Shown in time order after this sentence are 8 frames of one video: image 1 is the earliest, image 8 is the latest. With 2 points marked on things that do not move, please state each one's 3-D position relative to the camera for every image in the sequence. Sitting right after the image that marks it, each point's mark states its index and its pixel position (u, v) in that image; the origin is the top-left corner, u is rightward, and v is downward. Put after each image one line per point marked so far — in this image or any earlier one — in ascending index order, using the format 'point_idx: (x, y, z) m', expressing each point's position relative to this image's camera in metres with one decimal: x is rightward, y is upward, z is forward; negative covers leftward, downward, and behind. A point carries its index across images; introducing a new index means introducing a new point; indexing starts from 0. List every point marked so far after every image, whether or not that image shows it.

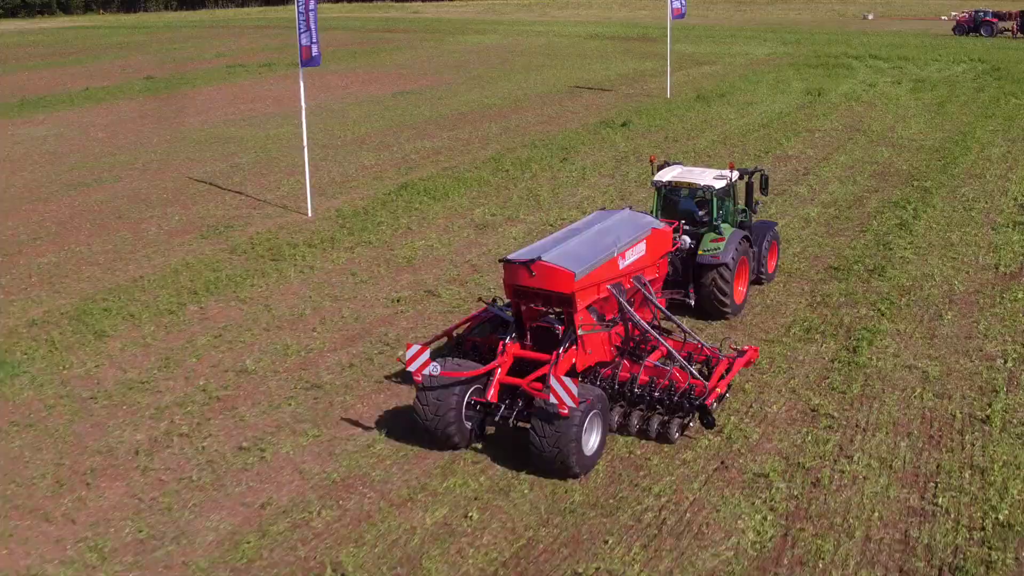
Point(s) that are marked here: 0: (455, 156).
0: (-0.9, +2.0, +18.9) m
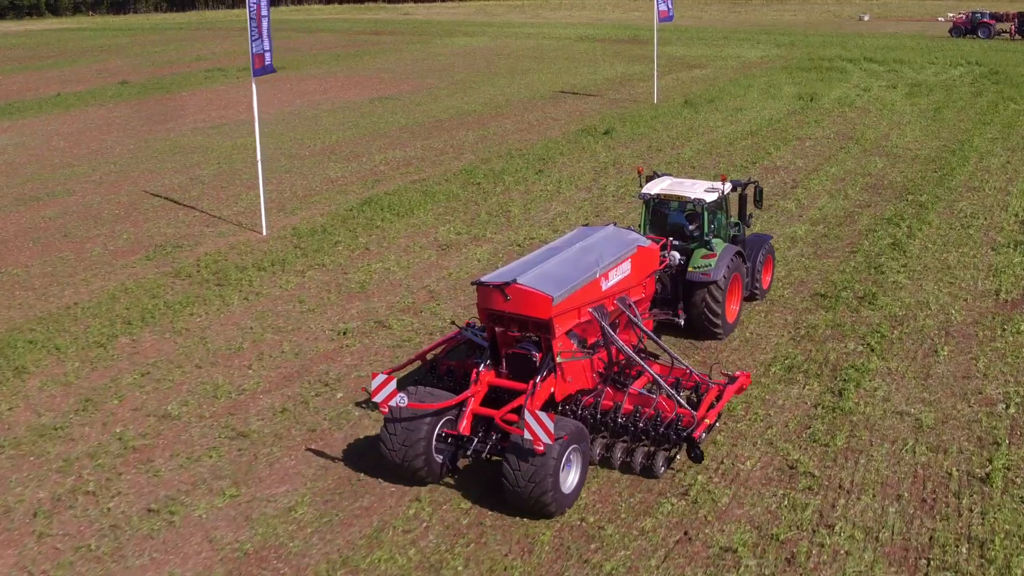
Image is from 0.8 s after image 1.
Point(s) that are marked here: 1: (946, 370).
0: (-1.2, +1.8, +17.9) m
1: (+3.1, -0.6, +8.8) m
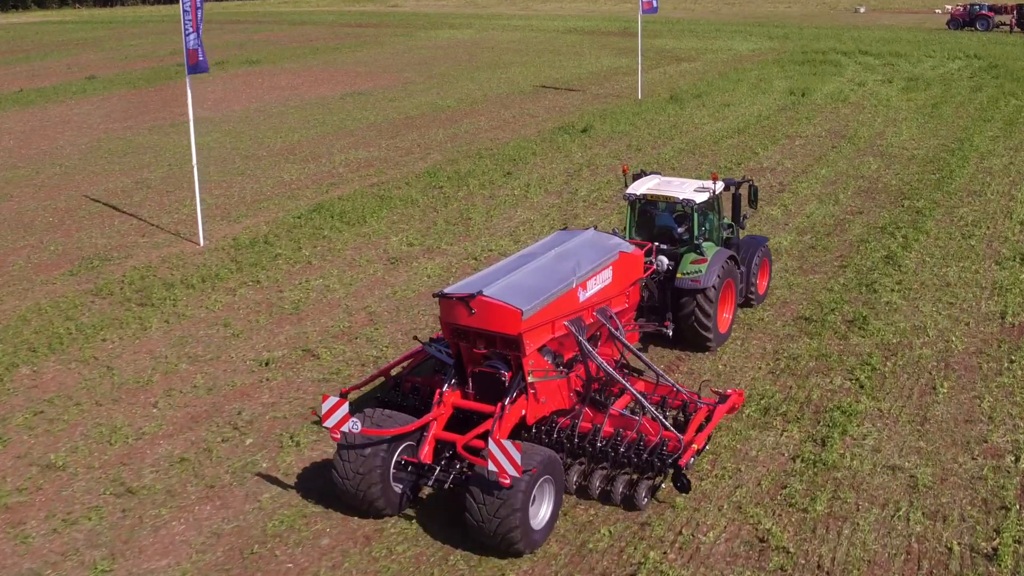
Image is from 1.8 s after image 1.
0: (-1.7, +1.6, +16.7) m
1: (+2.7, -0.8, +7.7) m
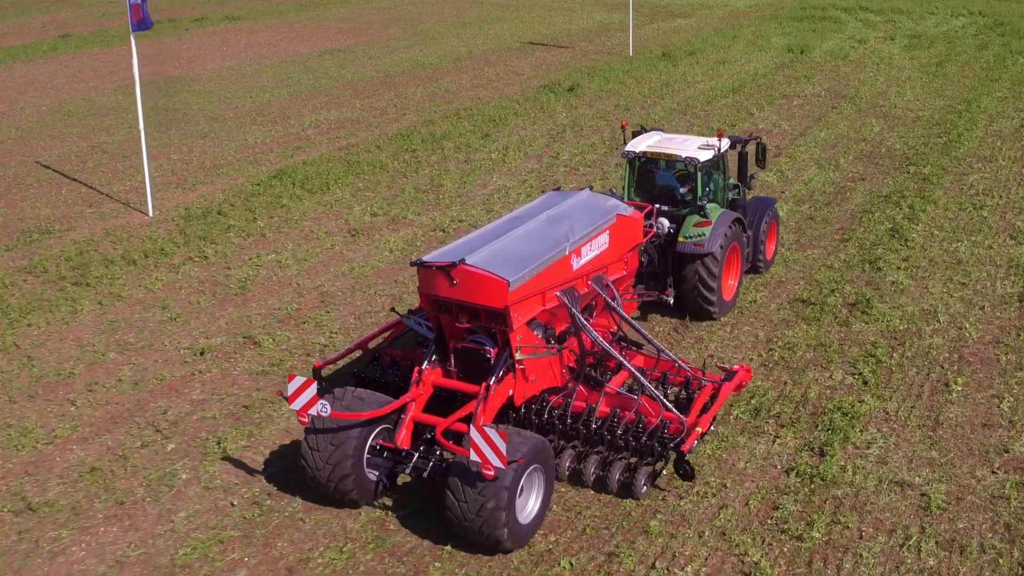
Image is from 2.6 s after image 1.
0: (-1.9, +2.0, +15.7) m
1: (+2.4, -0.7, +6.7) m
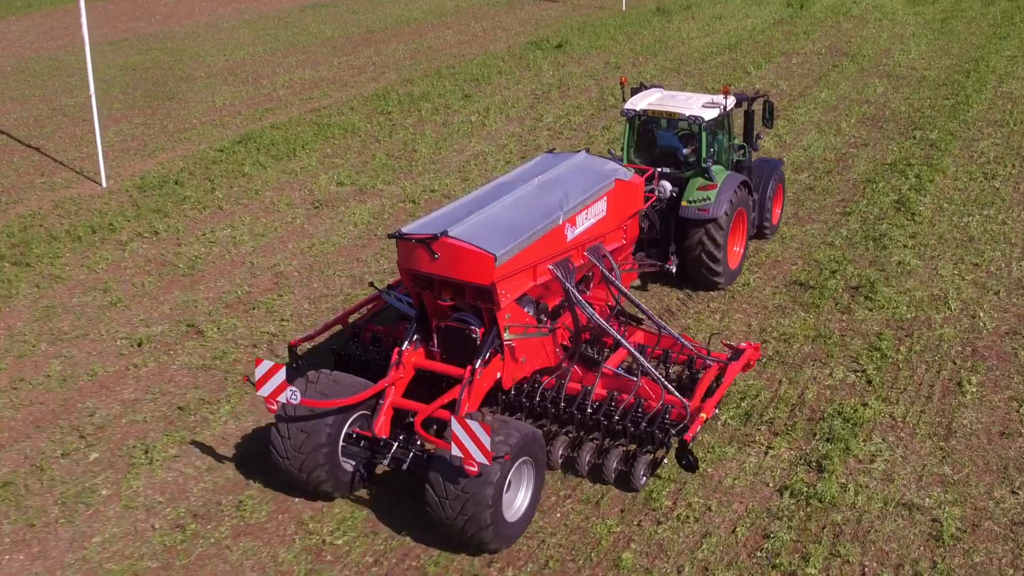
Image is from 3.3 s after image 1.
0: (-2.1, +2.3, +14.9) m
1: (+2.2, -0.6, +6.0) m
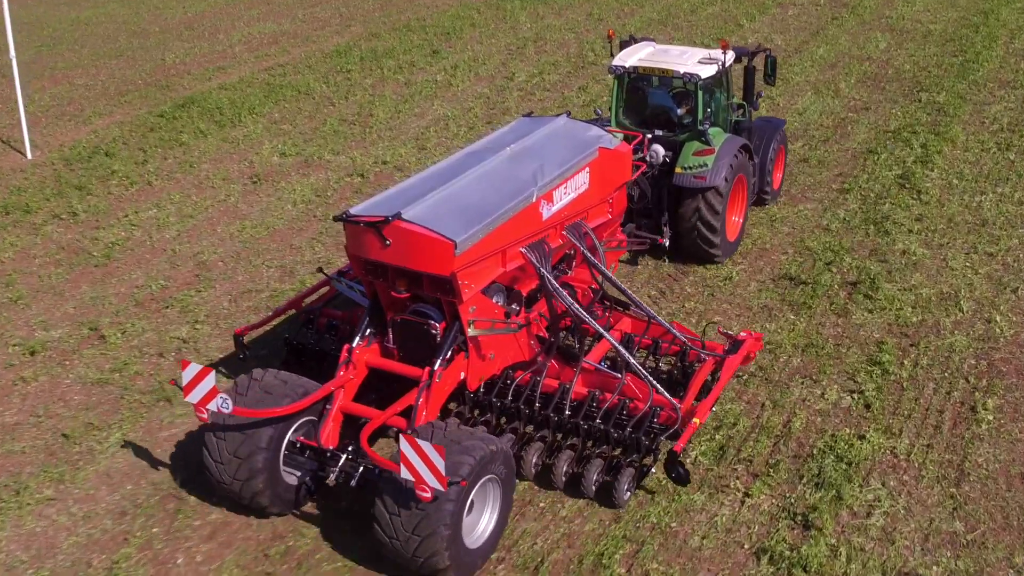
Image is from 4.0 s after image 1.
0: (-2.4, +2.7, +13.8) m
1: (+2.0, -0.7, +5.1) m
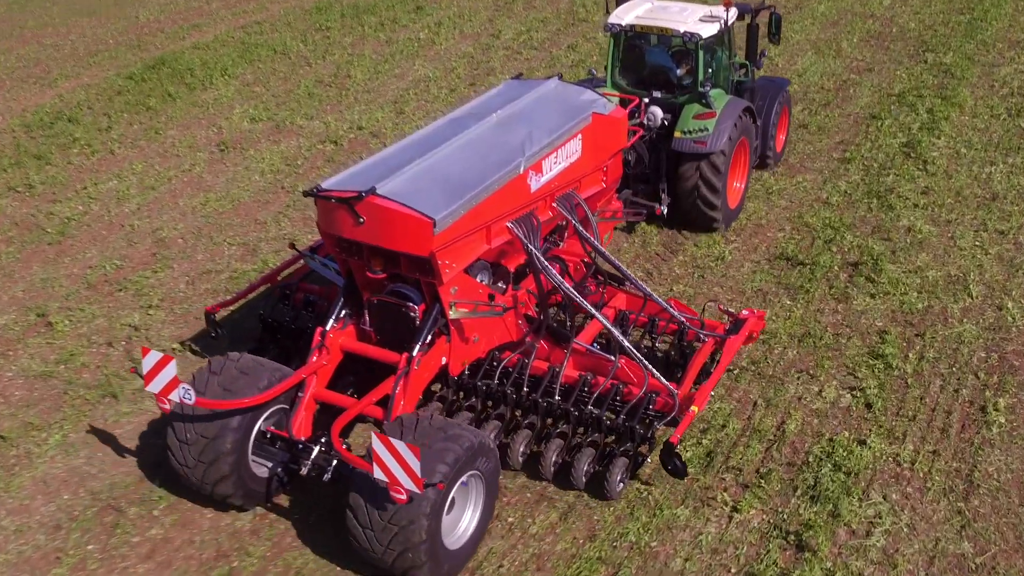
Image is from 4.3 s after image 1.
0: (-2.5, +3.0, +13.2) m
1: (+1.8, -0.7, +4.6) m
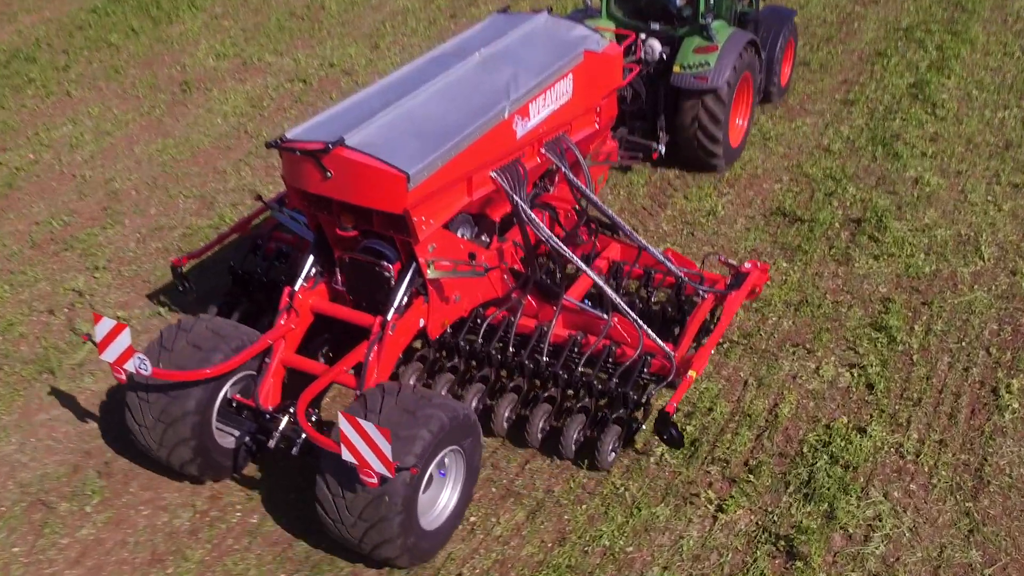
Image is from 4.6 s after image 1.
0: (-2.7, +3.6, +12.6) m
1: (+1.7, -0.6, +4.2) m
